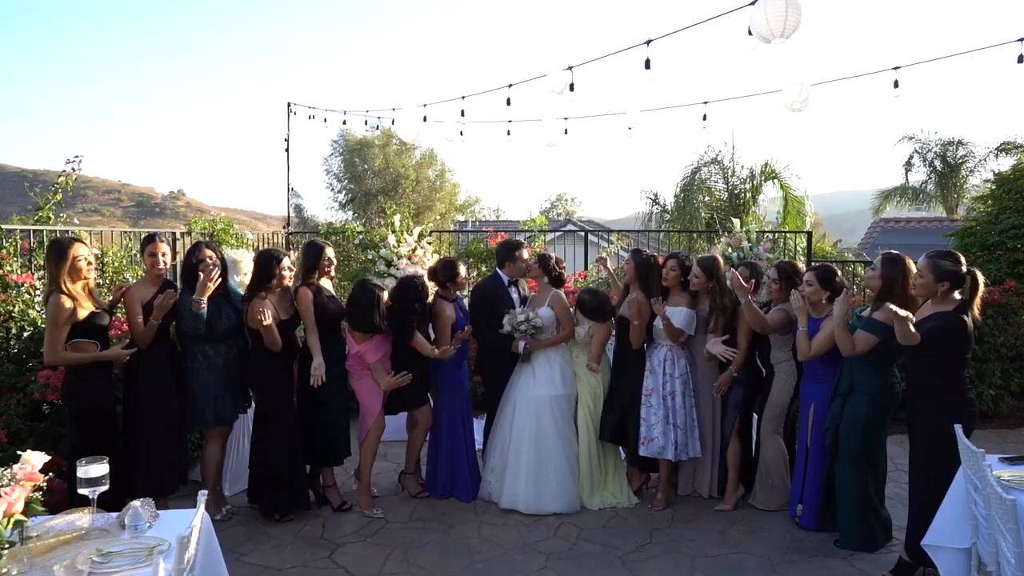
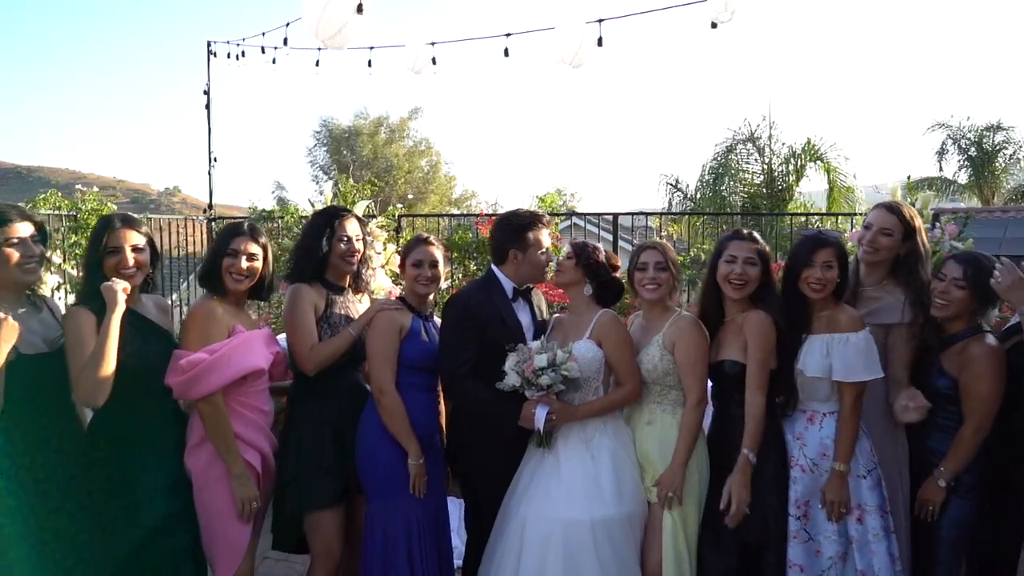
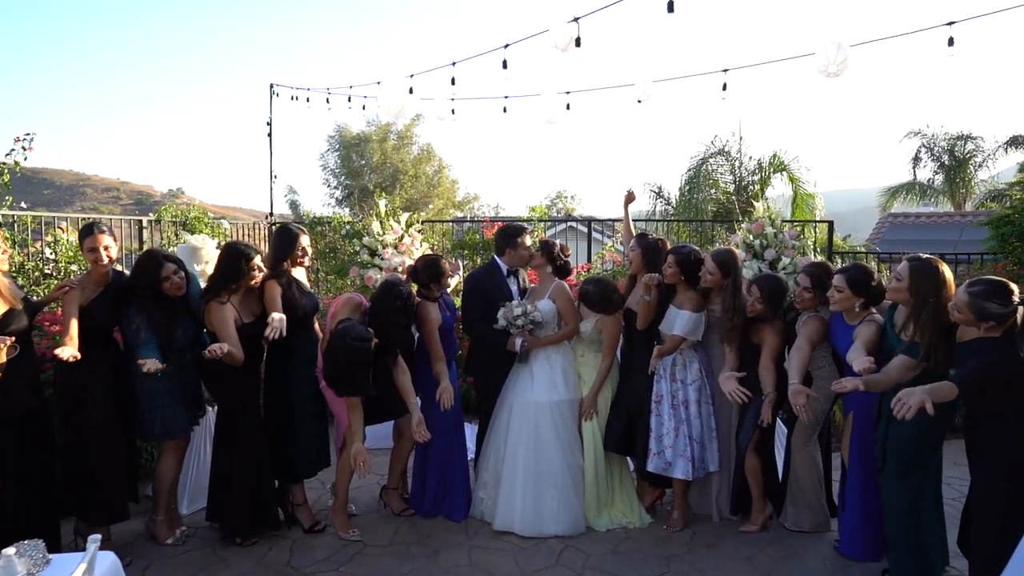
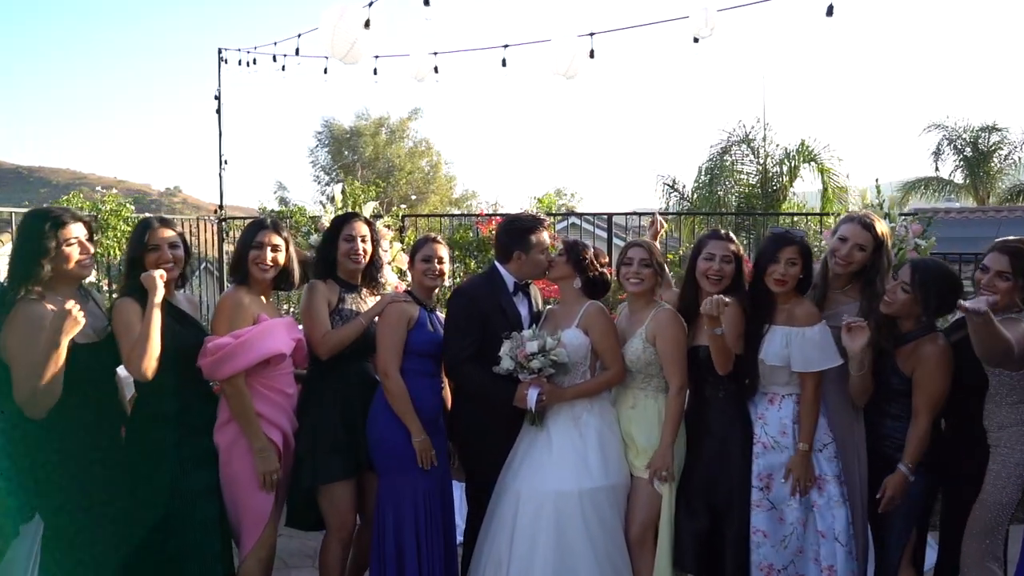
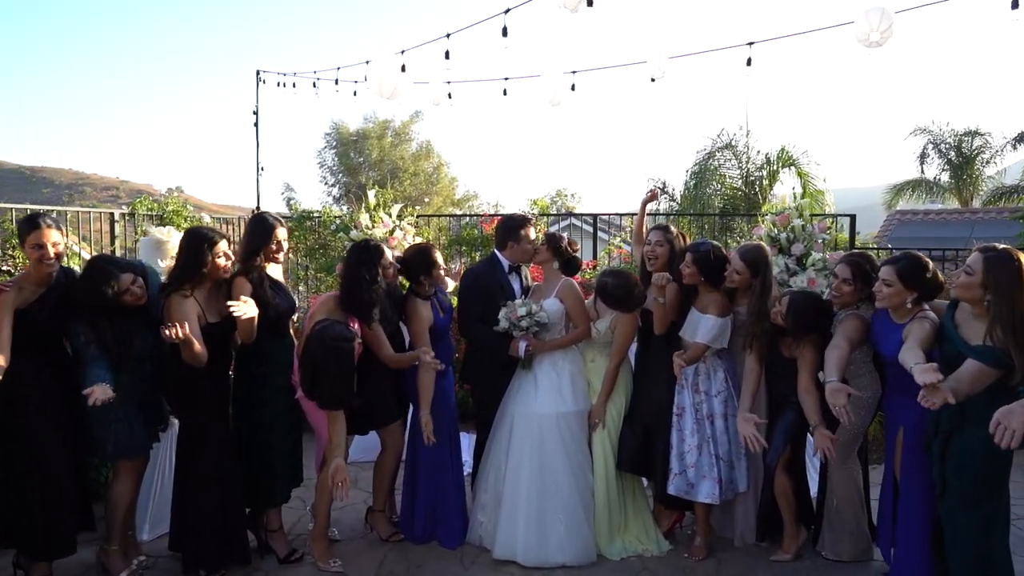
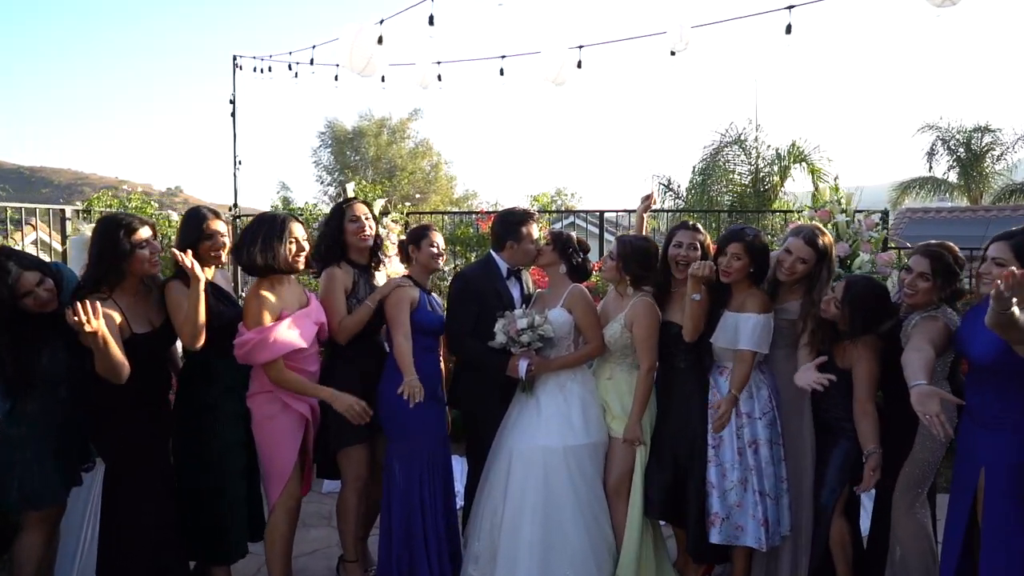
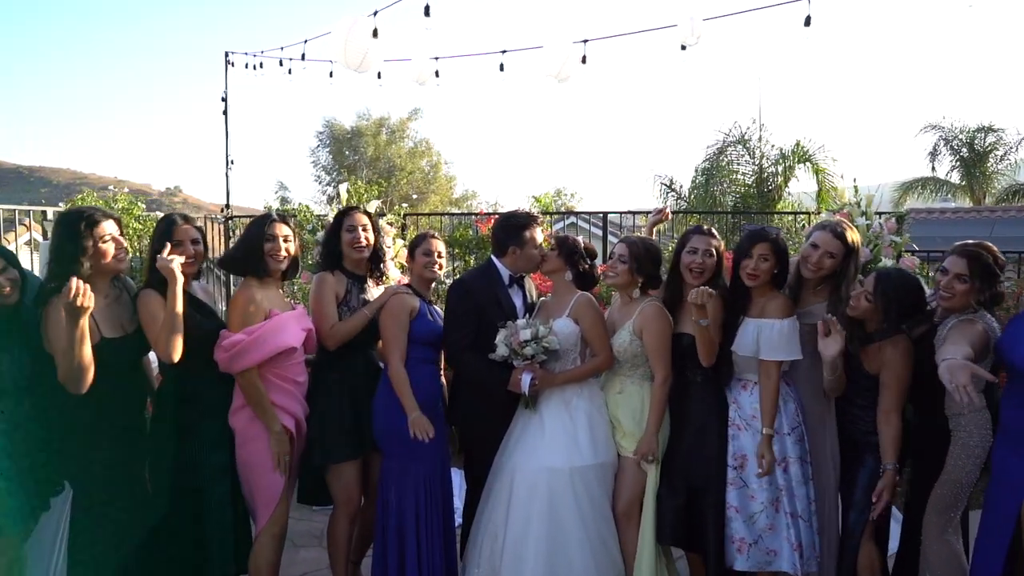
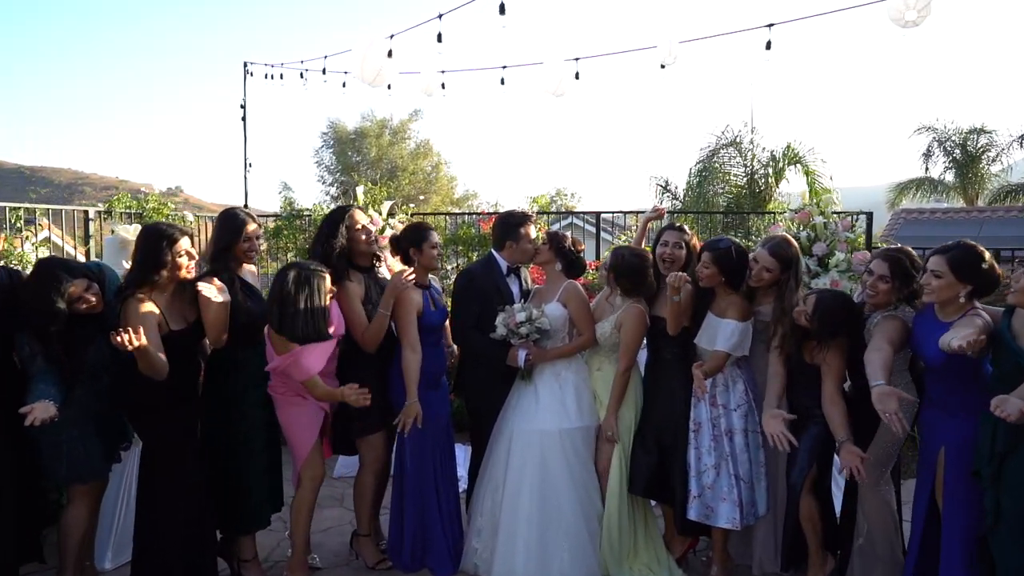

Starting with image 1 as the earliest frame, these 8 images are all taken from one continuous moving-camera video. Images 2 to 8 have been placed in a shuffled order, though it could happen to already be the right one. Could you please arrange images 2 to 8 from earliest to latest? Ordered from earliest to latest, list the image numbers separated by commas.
3, 5, 8, 6, 7, 4, 2
